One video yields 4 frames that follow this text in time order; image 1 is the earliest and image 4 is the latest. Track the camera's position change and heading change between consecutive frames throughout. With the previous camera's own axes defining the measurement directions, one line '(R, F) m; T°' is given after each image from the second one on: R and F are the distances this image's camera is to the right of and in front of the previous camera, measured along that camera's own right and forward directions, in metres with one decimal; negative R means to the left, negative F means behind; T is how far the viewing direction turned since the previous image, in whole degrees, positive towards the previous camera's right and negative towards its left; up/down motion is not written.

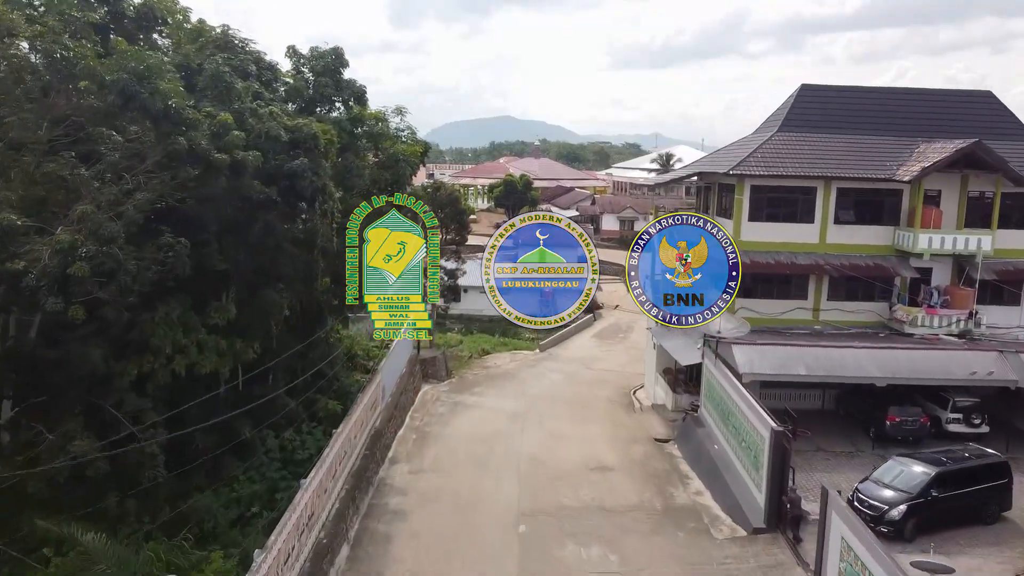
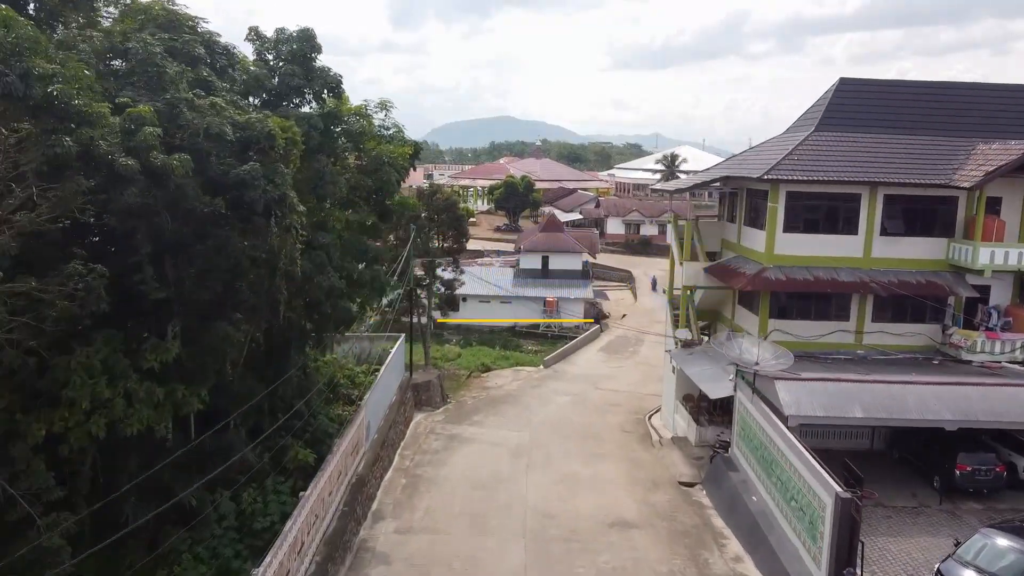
(-0.1, +2.0) m; 0°
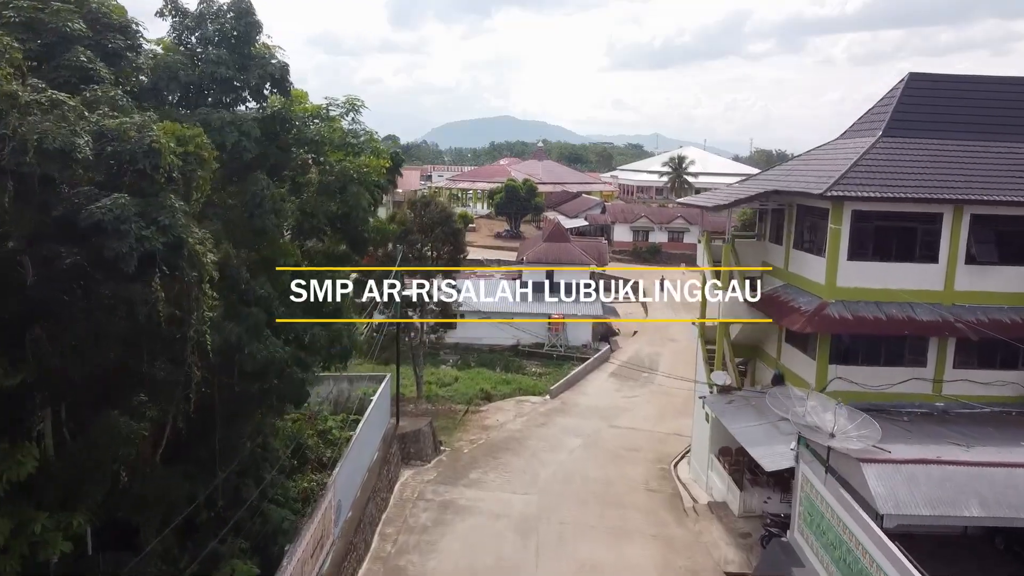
(-0.1, +2.6) m; 0°
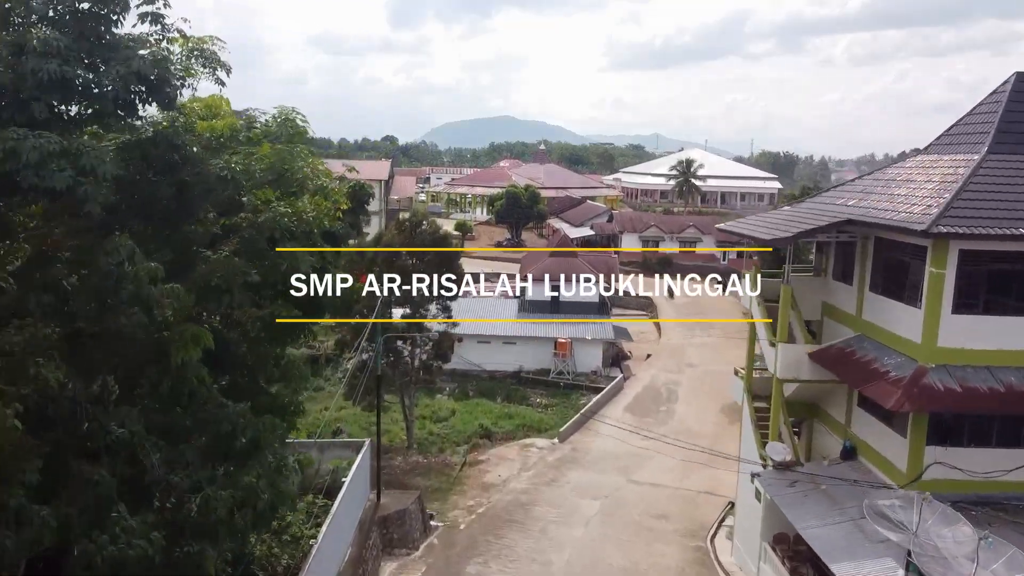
(-0.1, +2.7) m; 0°
